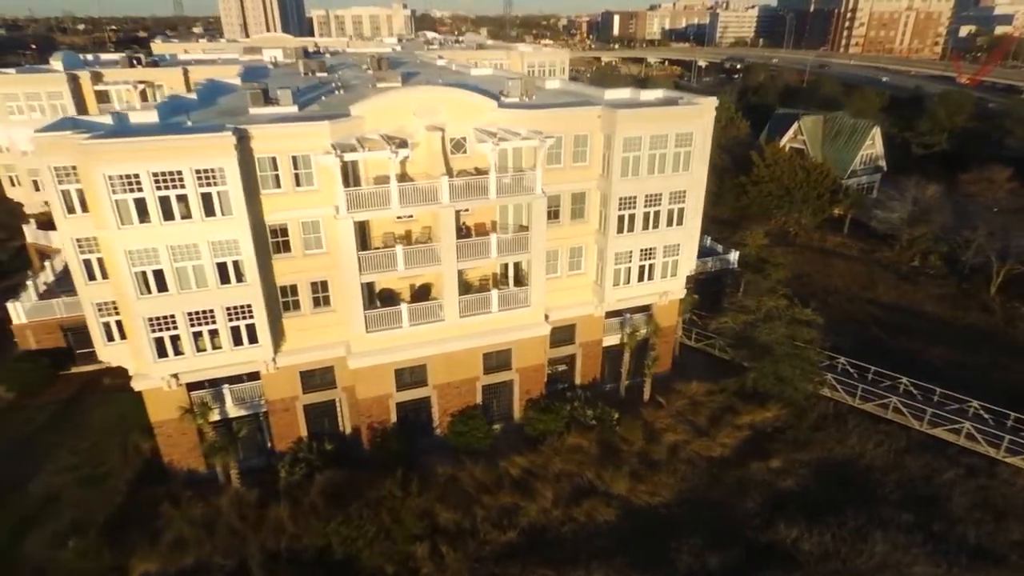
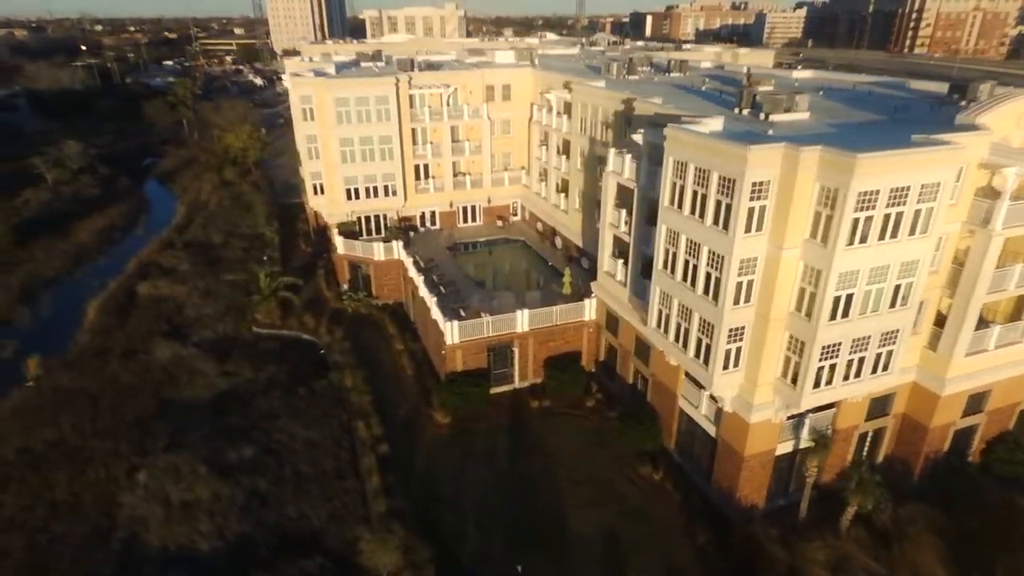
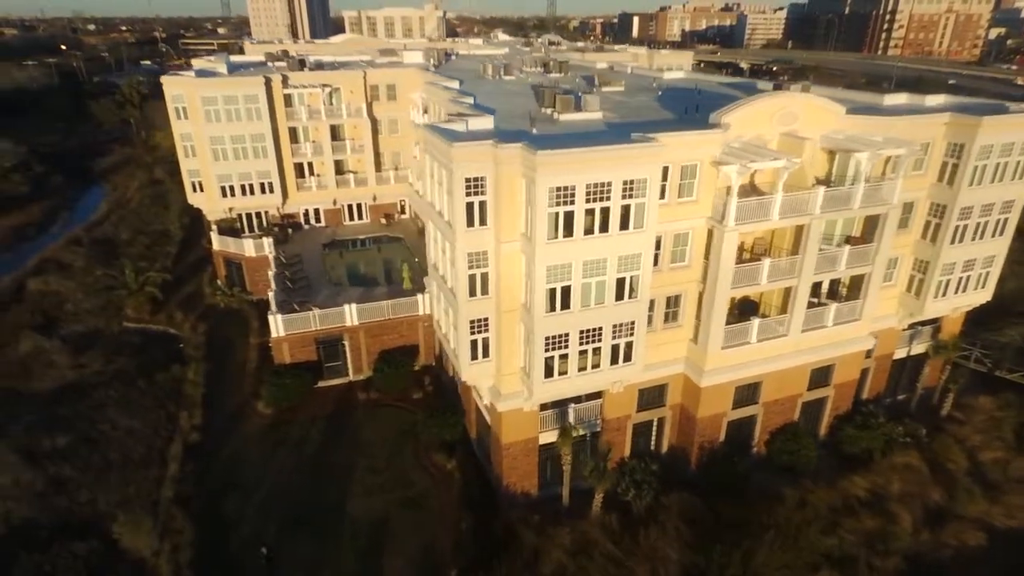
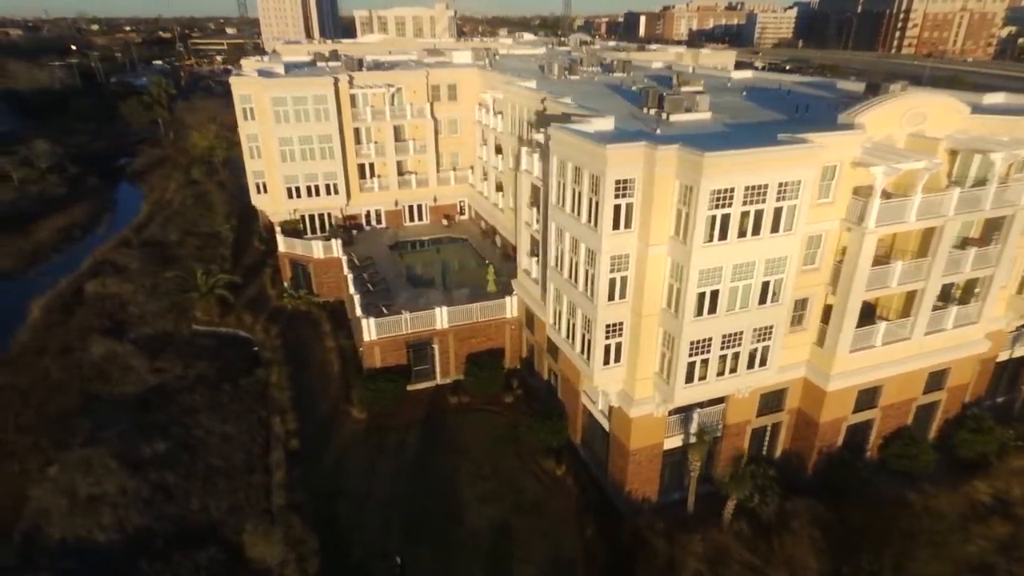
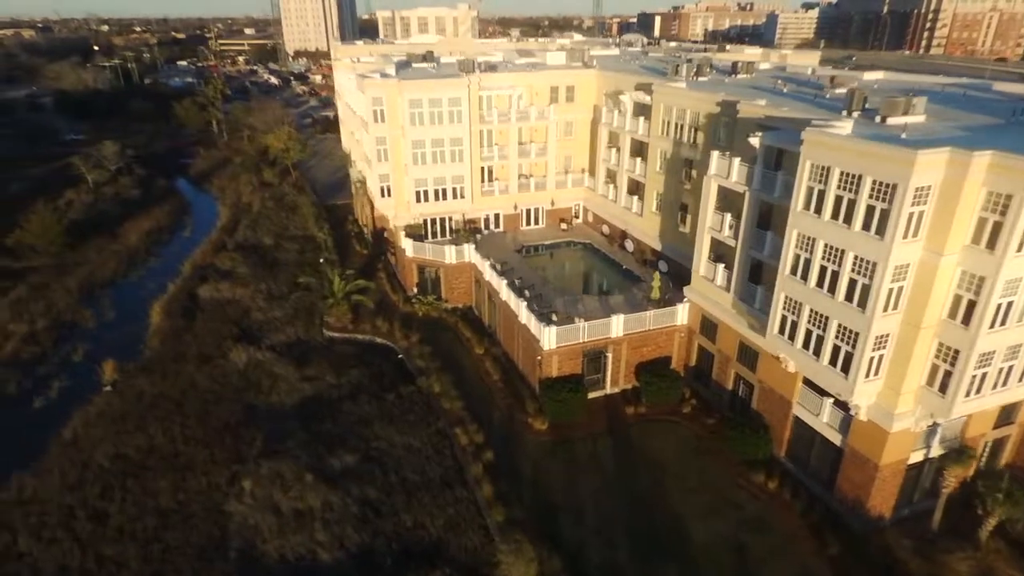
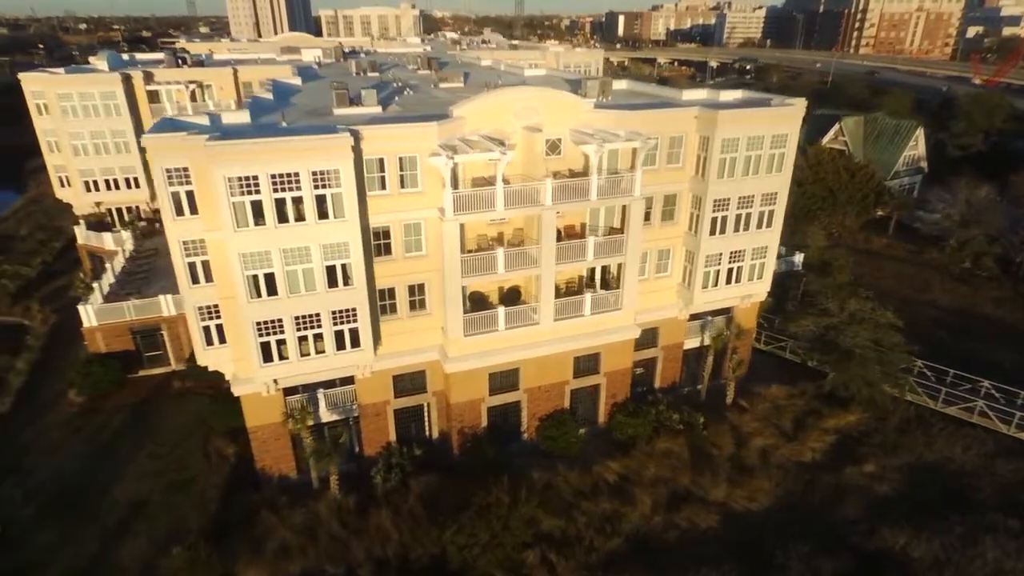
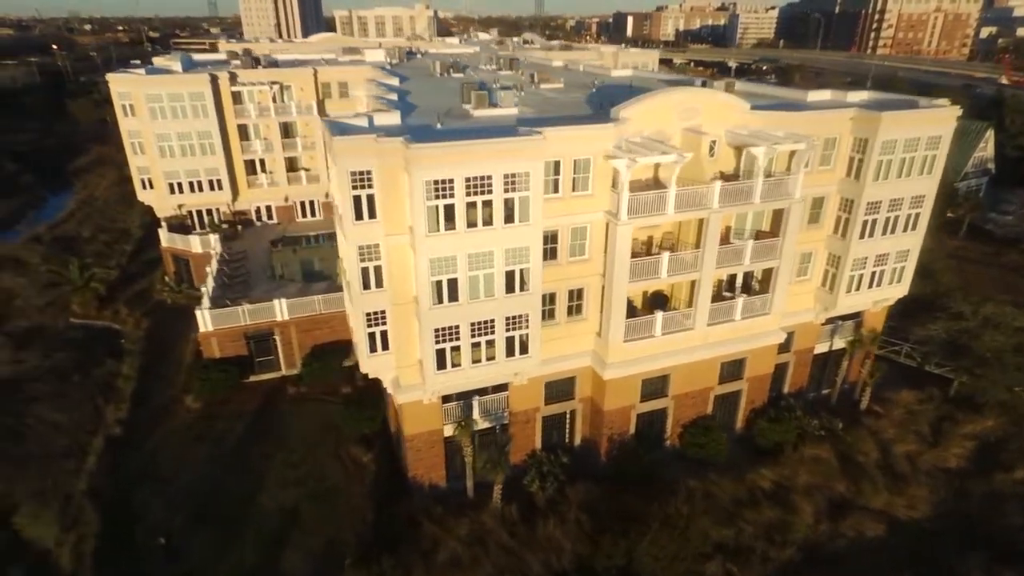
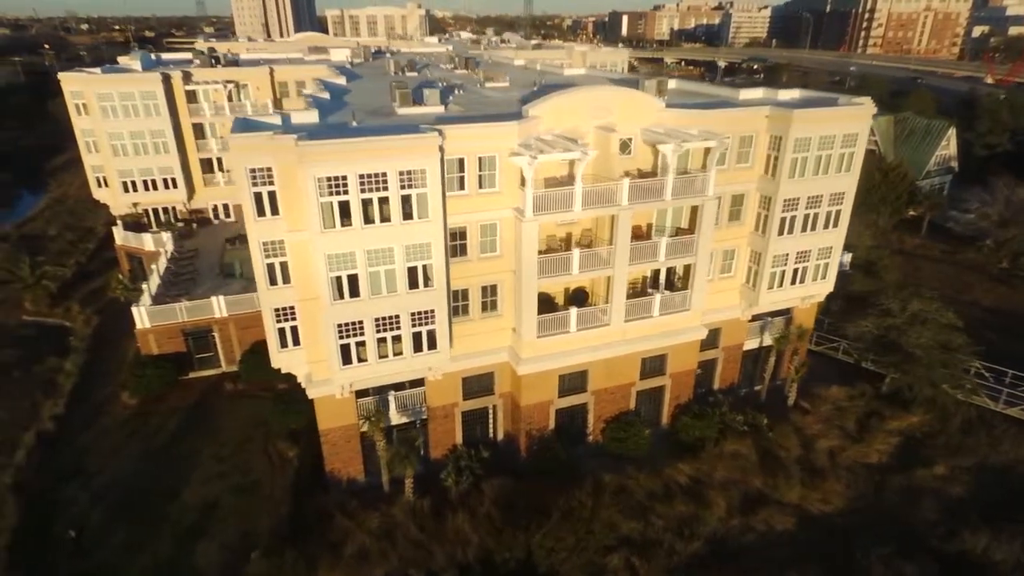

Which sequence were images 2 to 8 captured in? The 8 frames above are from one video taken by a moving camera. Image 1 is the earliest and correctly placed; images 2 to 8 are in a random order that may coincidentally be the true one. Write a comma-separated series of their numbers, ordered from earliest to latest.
6, 8, 7, 3, 4, 2, 5
